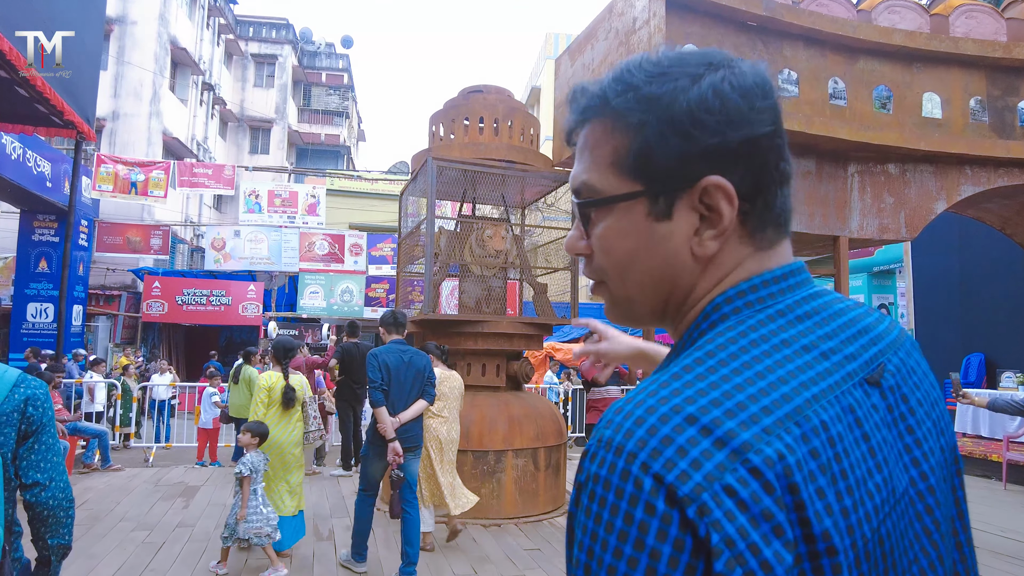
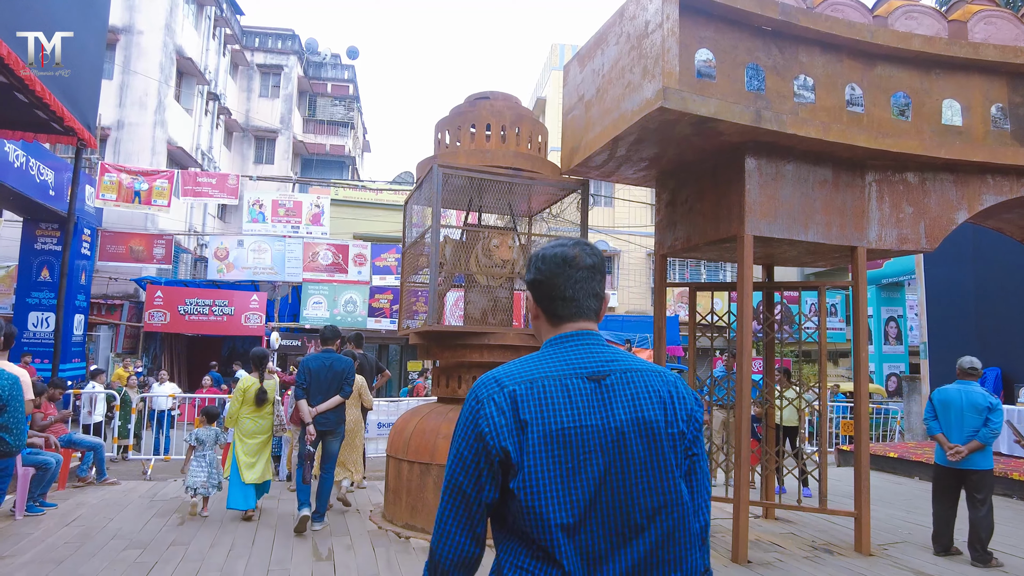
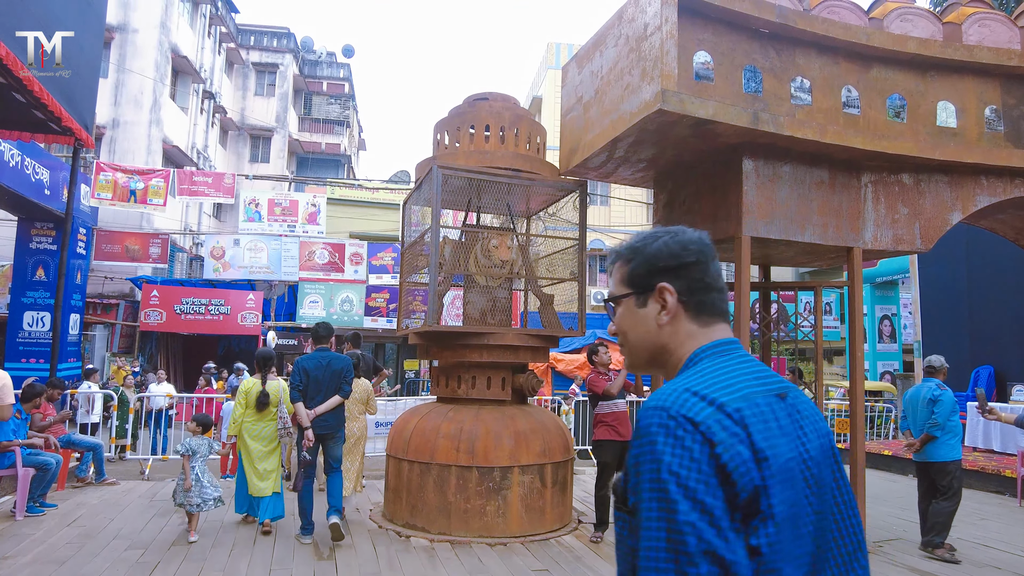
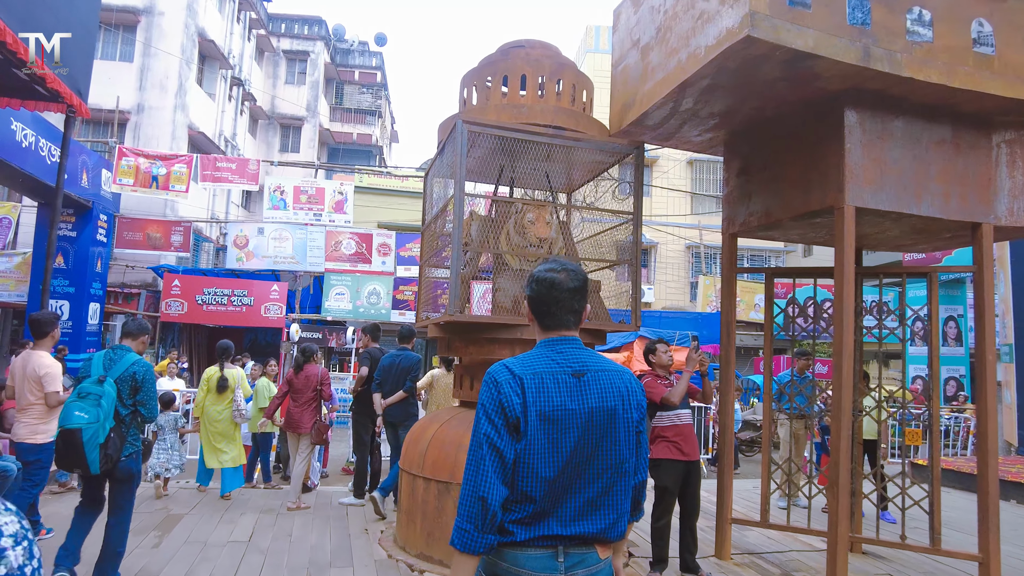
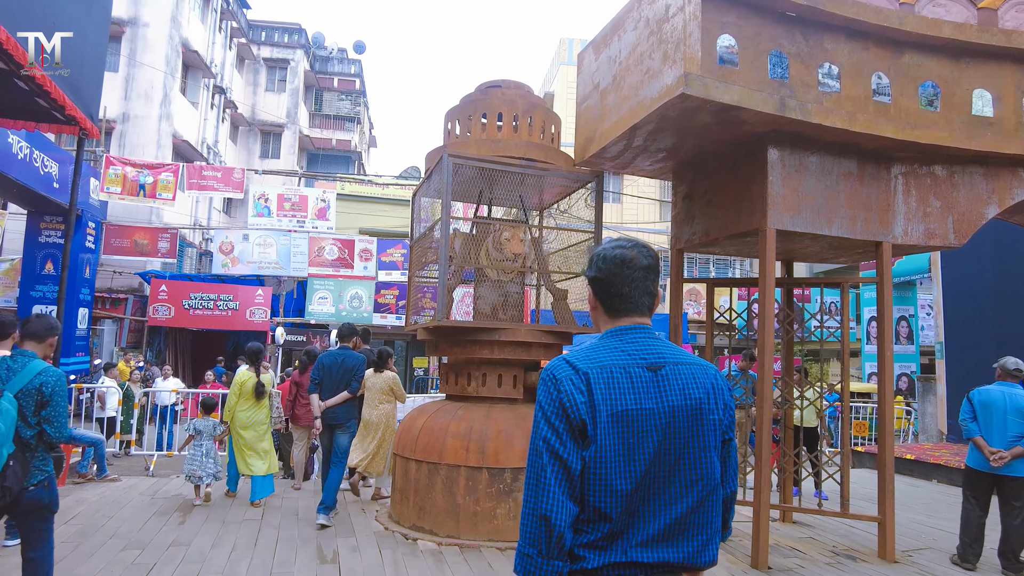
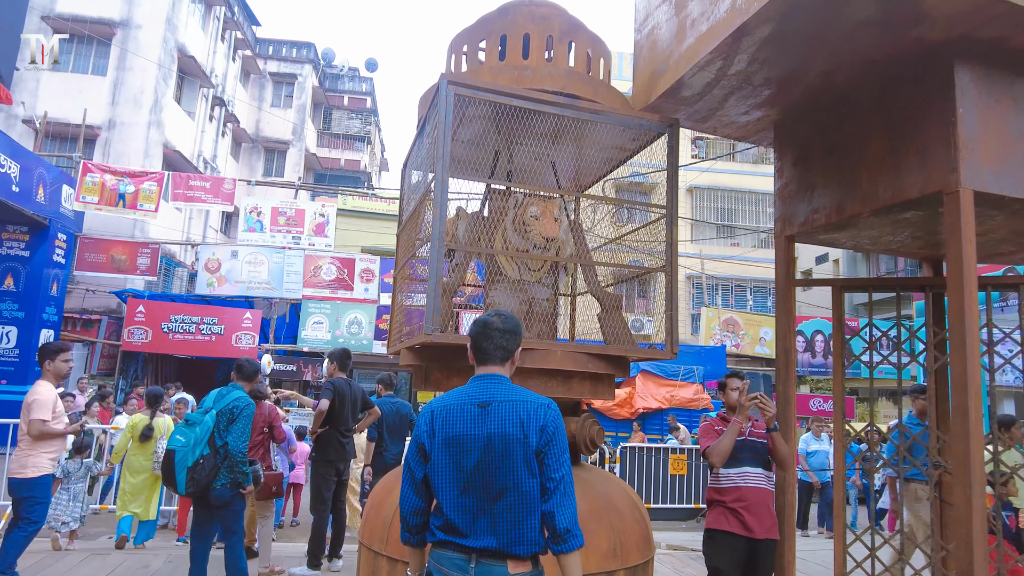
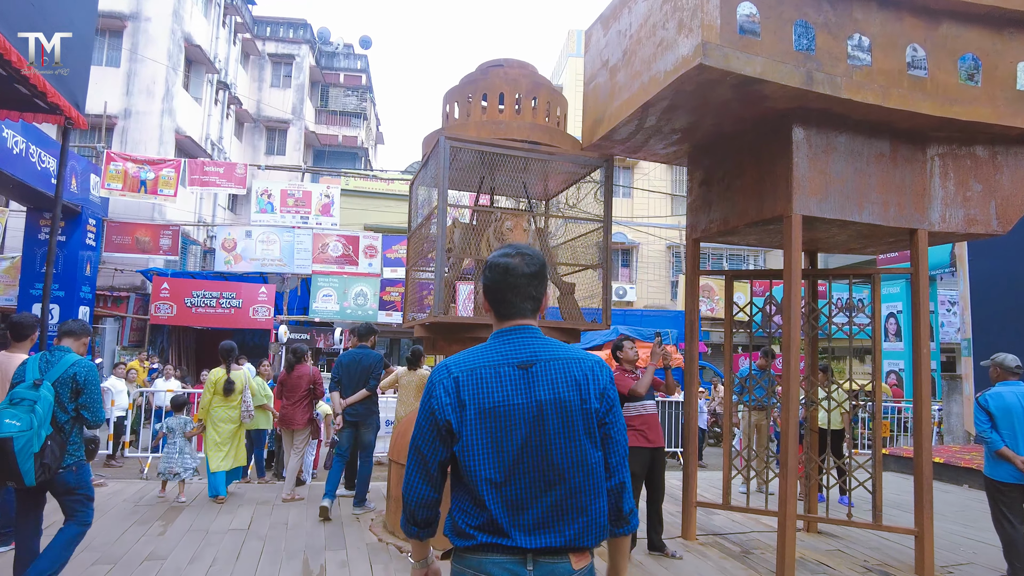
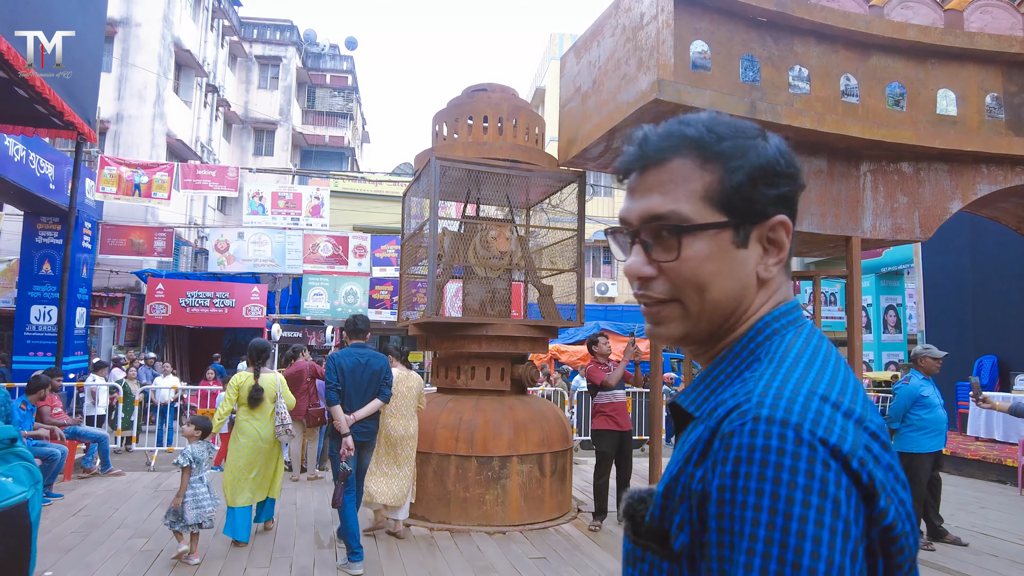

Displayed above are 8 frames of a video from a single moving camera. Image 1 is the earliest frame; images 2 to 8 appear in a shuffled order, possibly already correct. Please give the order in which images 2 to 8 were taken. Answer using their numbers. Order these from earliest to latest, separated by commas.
8, 3, 2, 5, 7, 4, 6
